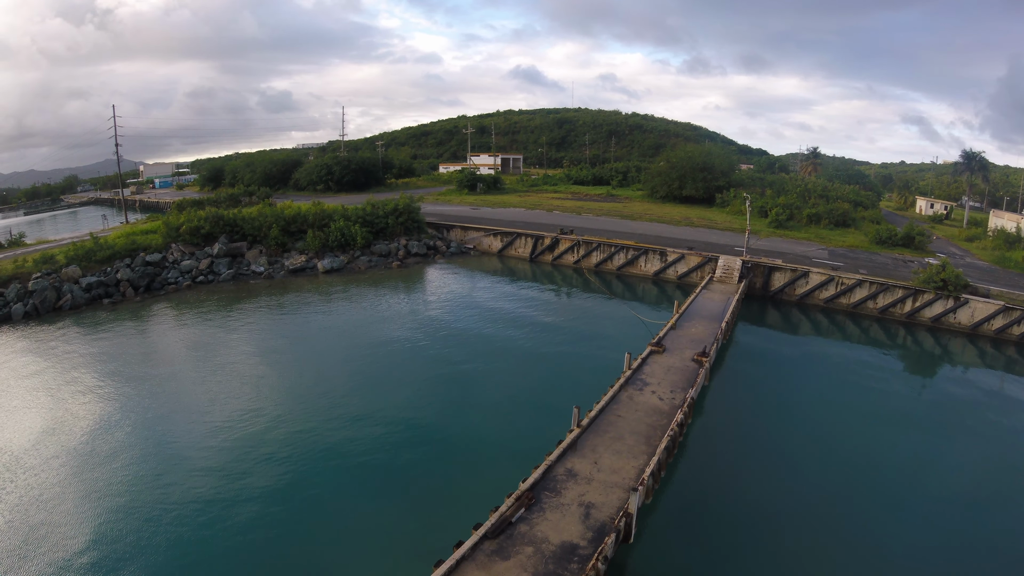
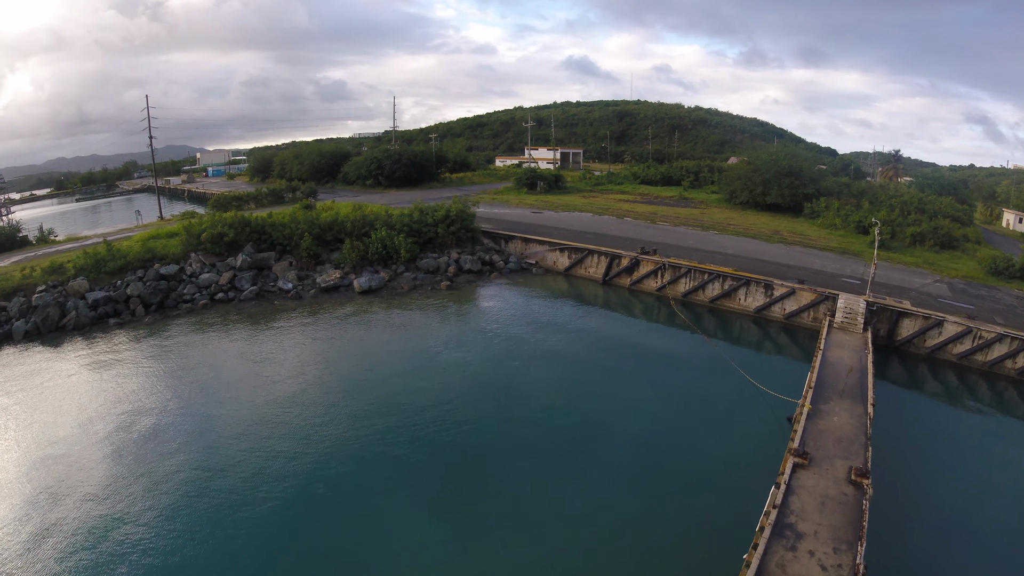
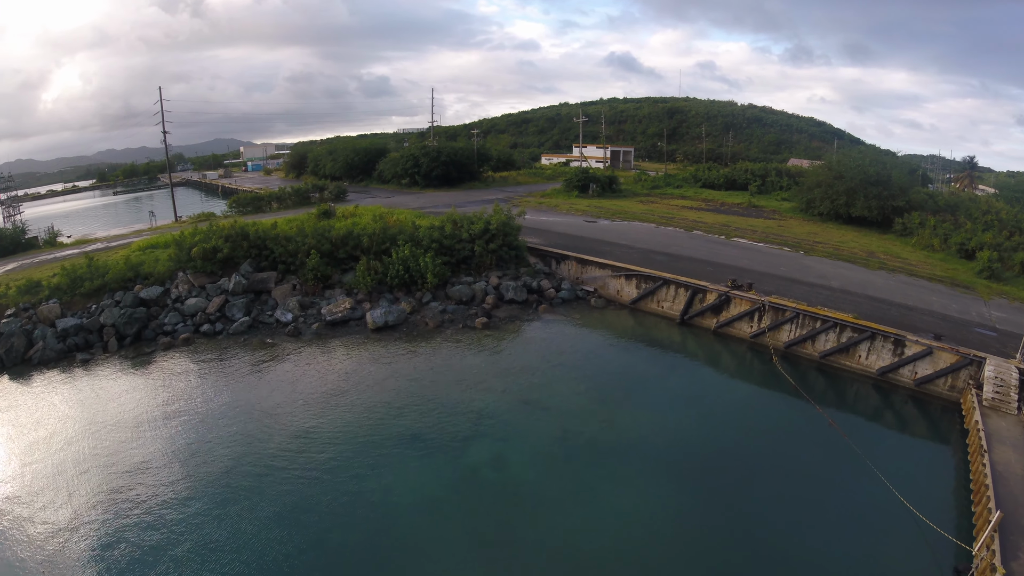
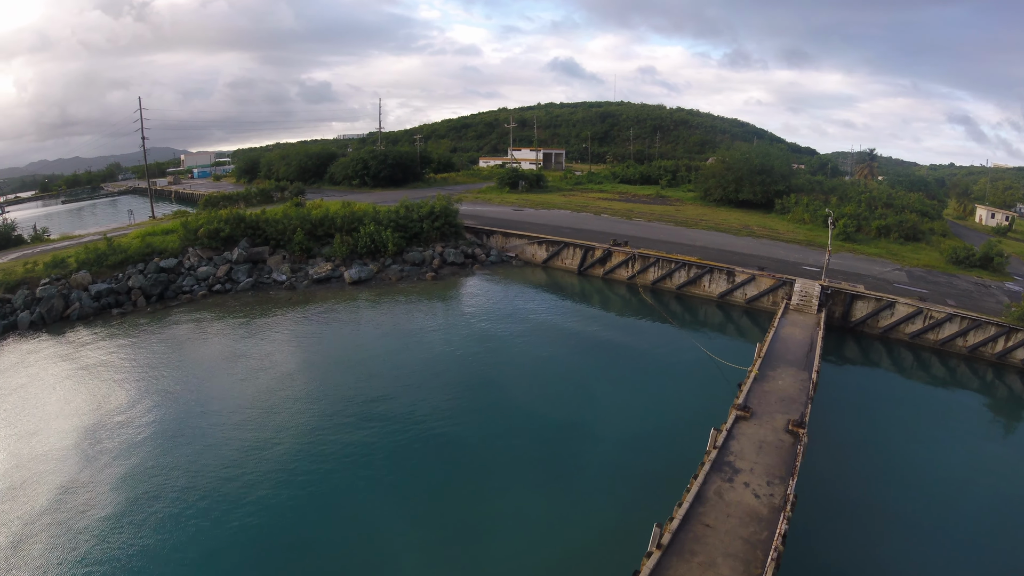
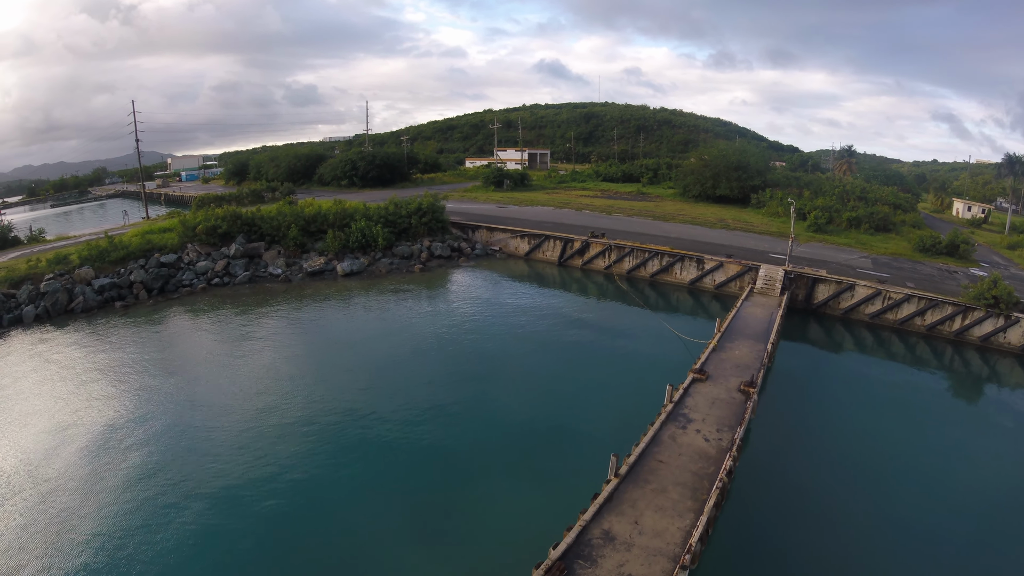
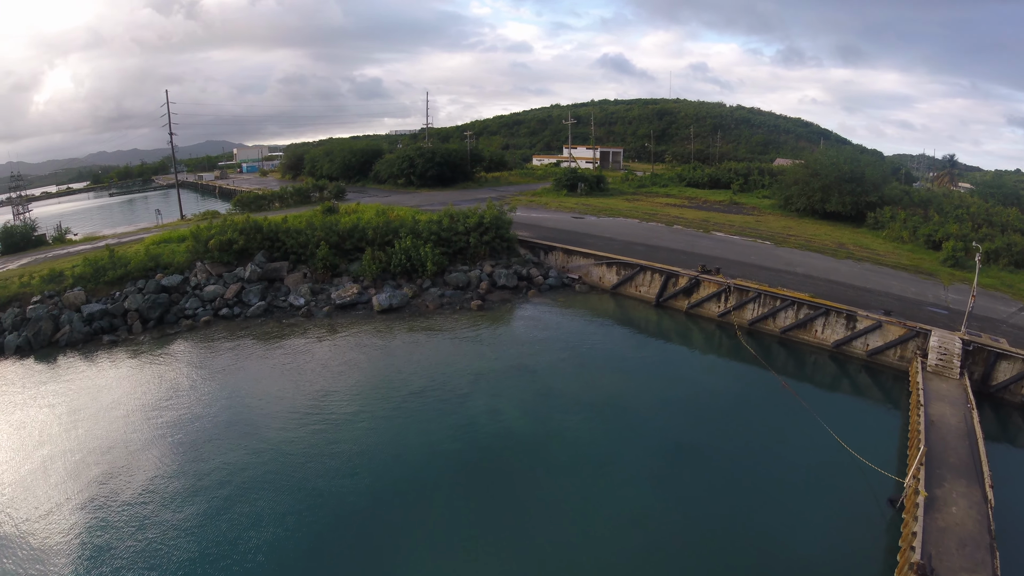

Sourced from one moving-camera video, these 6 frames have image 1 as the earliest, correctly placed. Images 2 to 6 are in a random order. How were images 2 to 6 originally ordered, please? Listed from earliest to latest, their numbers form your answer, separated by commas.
5, 4, 2, 6, 3
